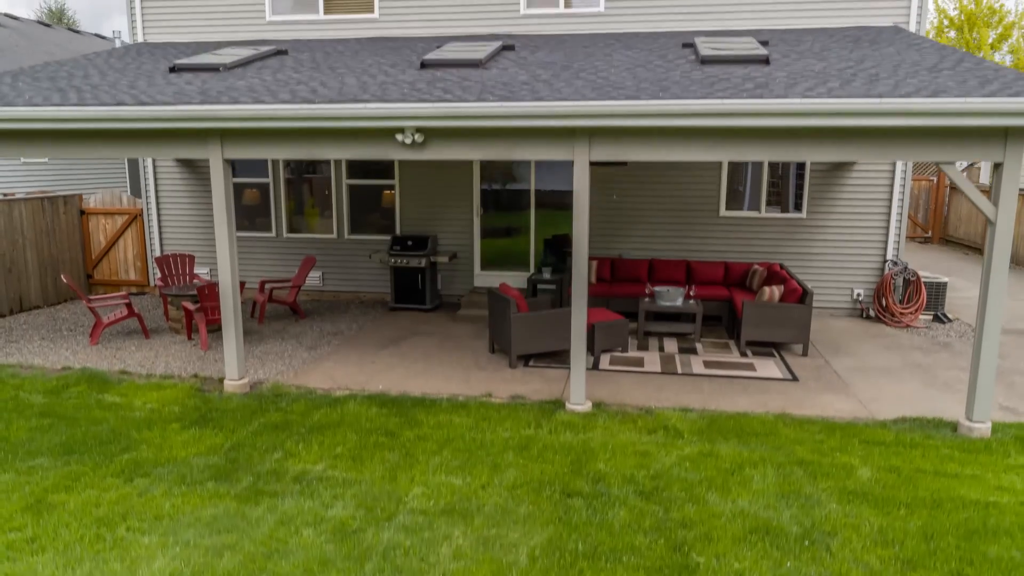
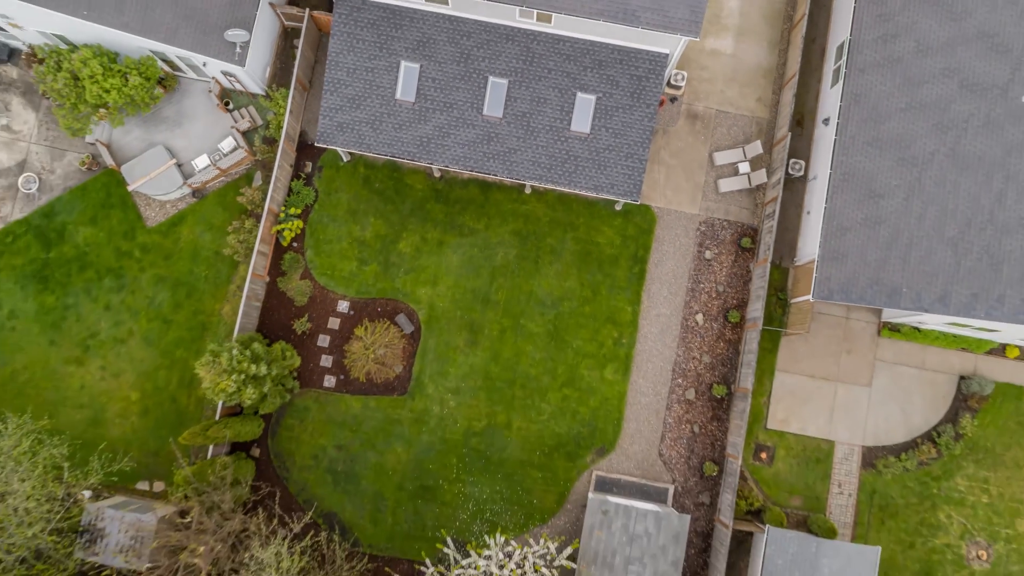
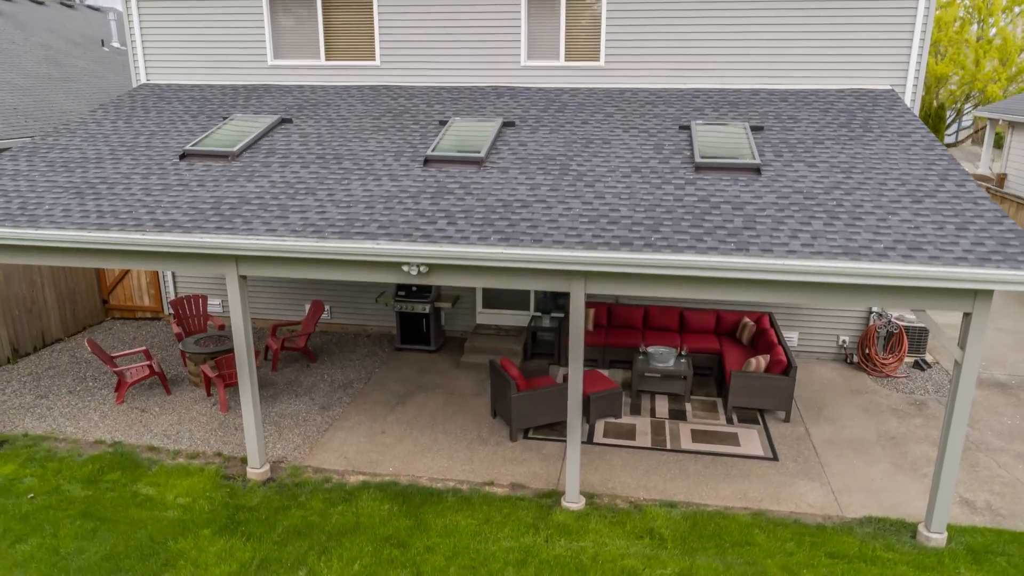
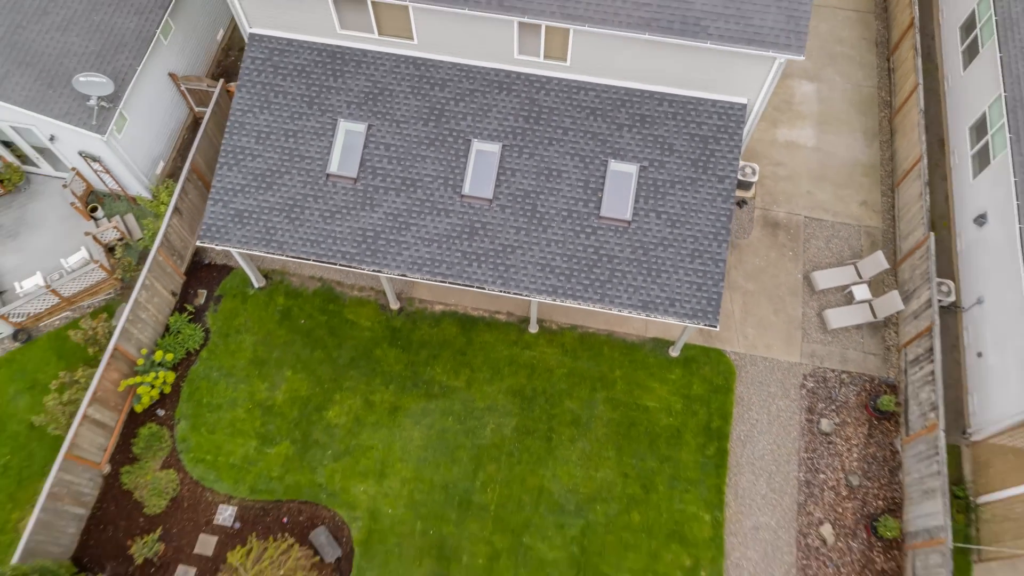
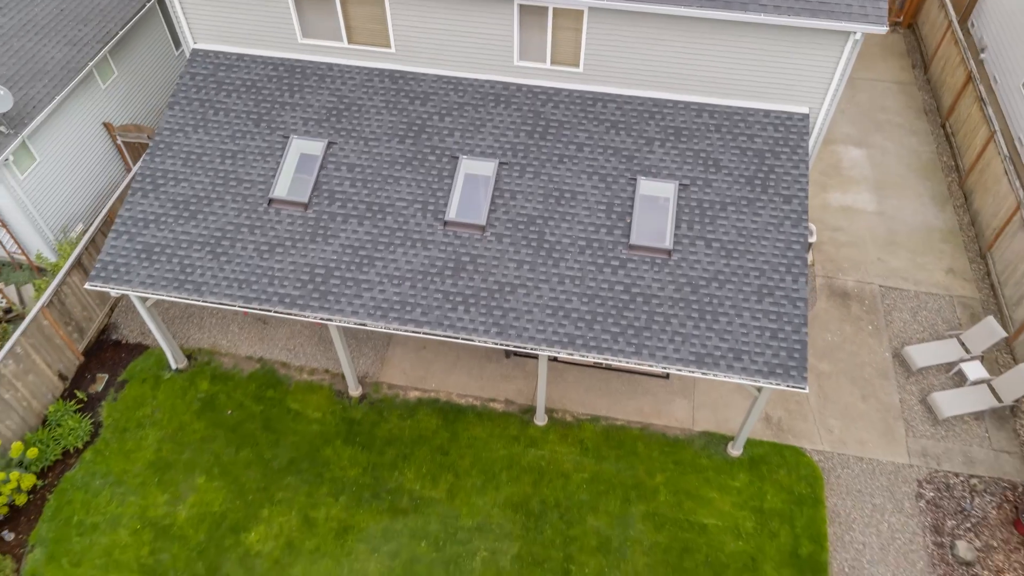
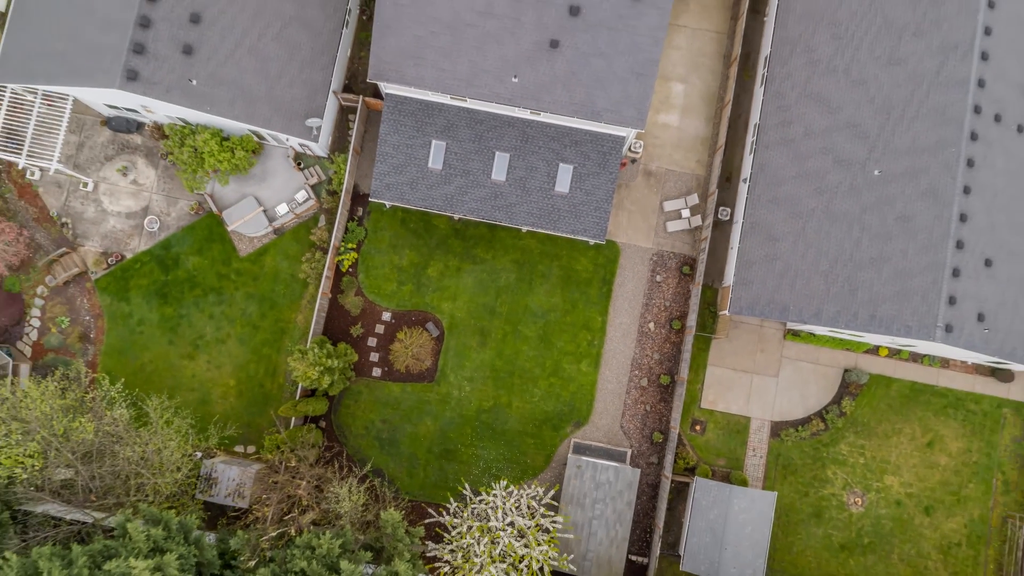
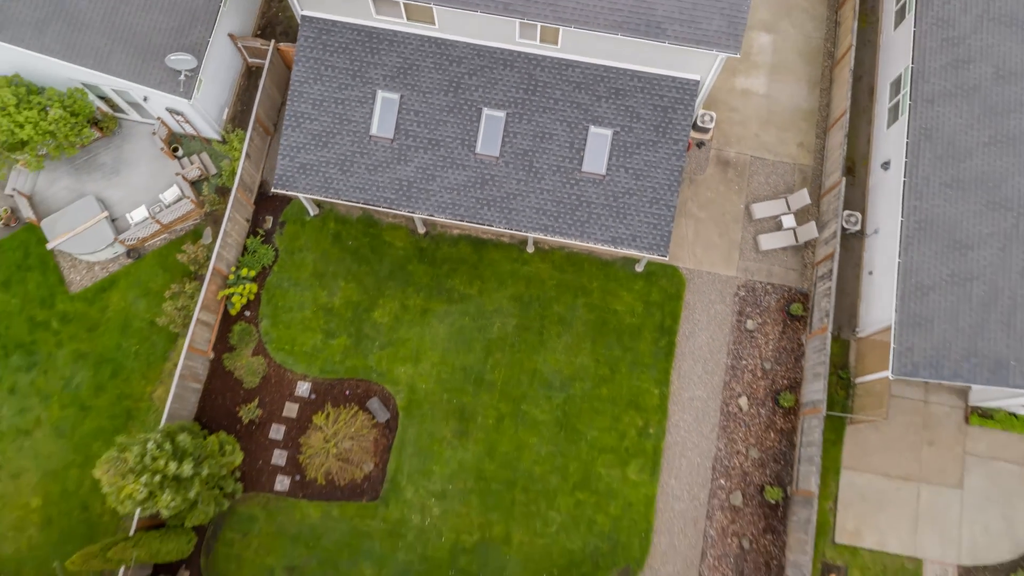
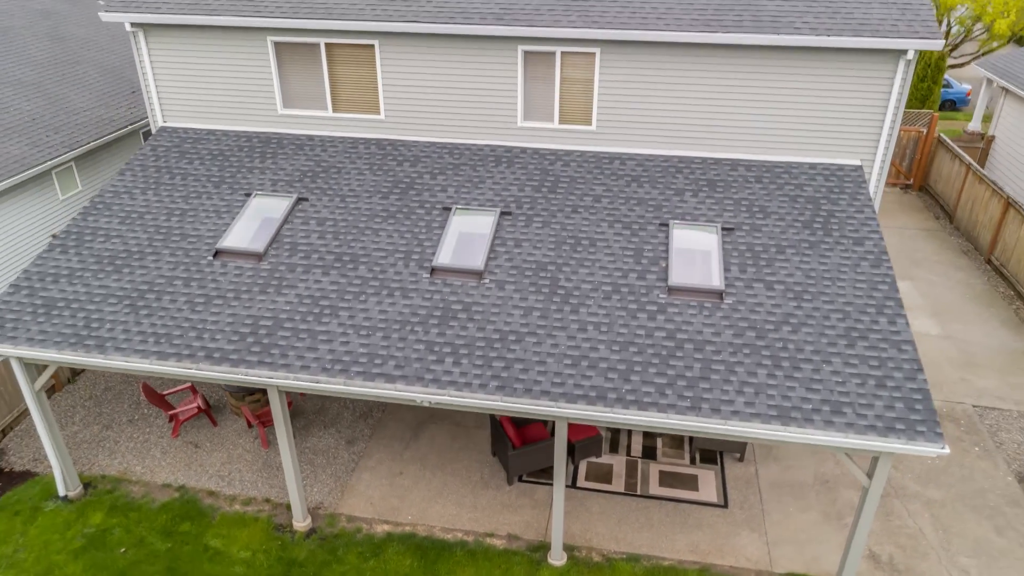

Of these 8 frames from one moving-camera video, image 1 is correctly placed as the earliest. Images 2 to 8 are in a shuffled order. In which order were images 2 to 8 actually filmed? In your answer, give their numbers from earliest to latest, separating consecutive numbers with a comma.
3, 8, 5, 4, 7, 2, 6
